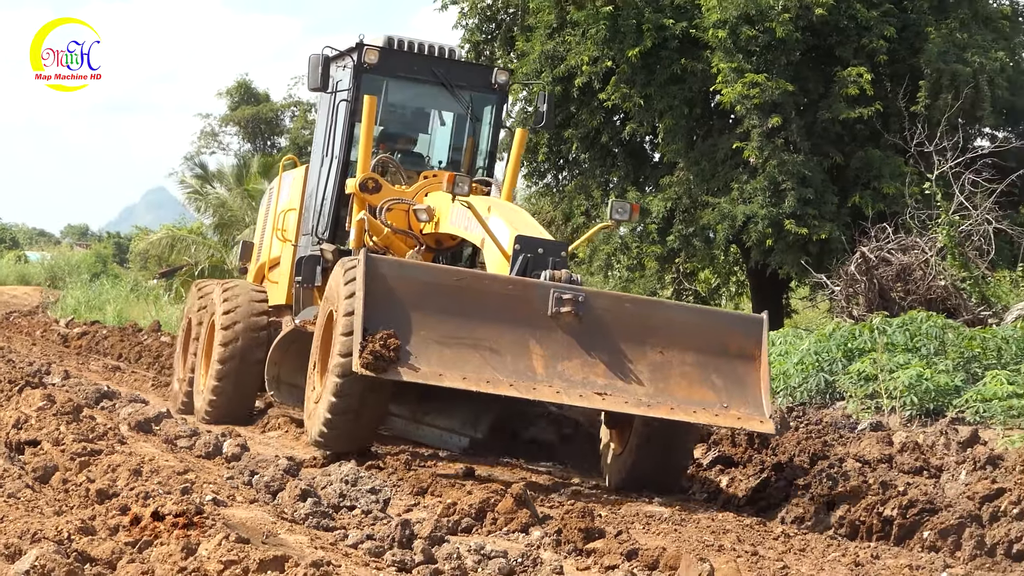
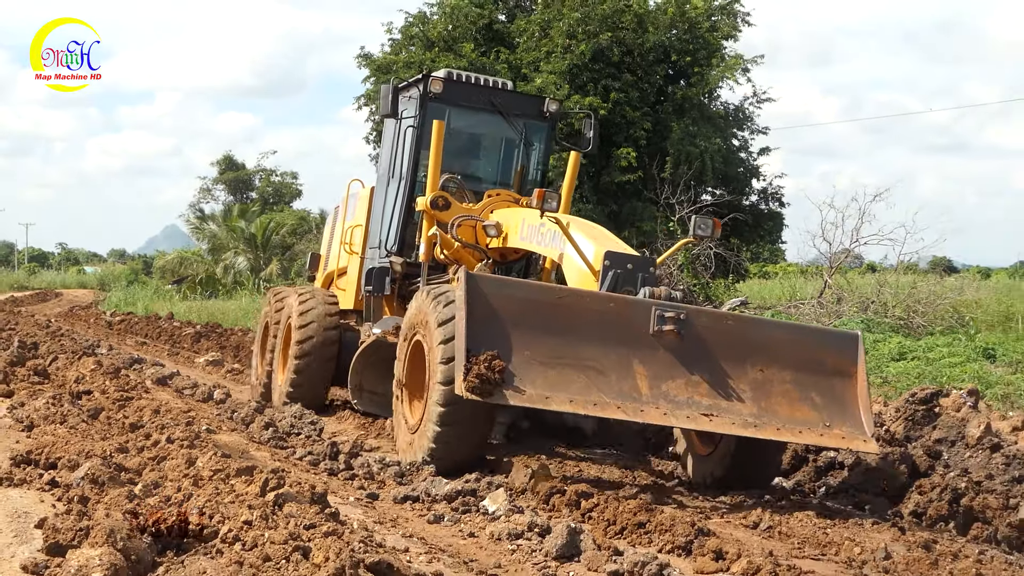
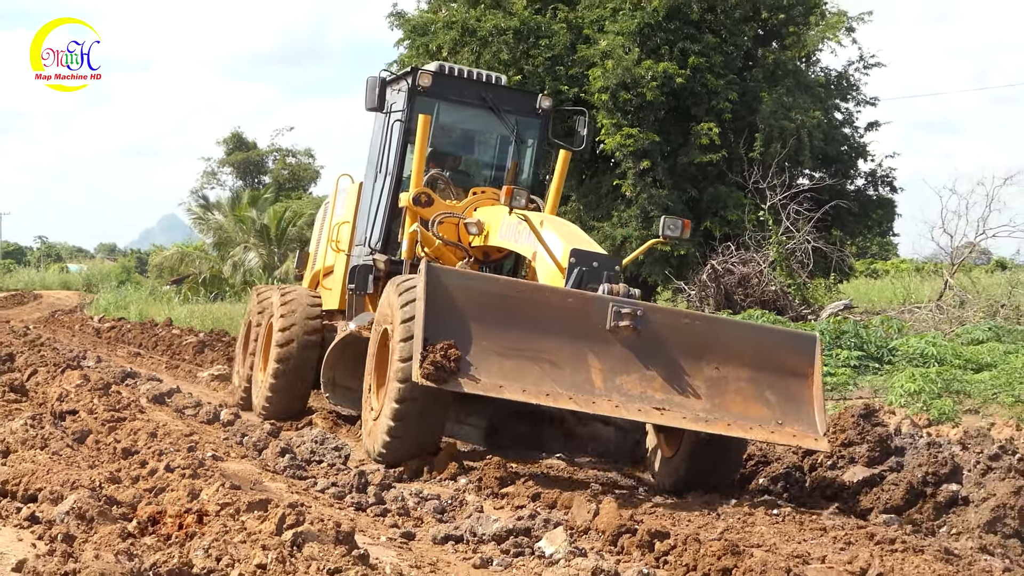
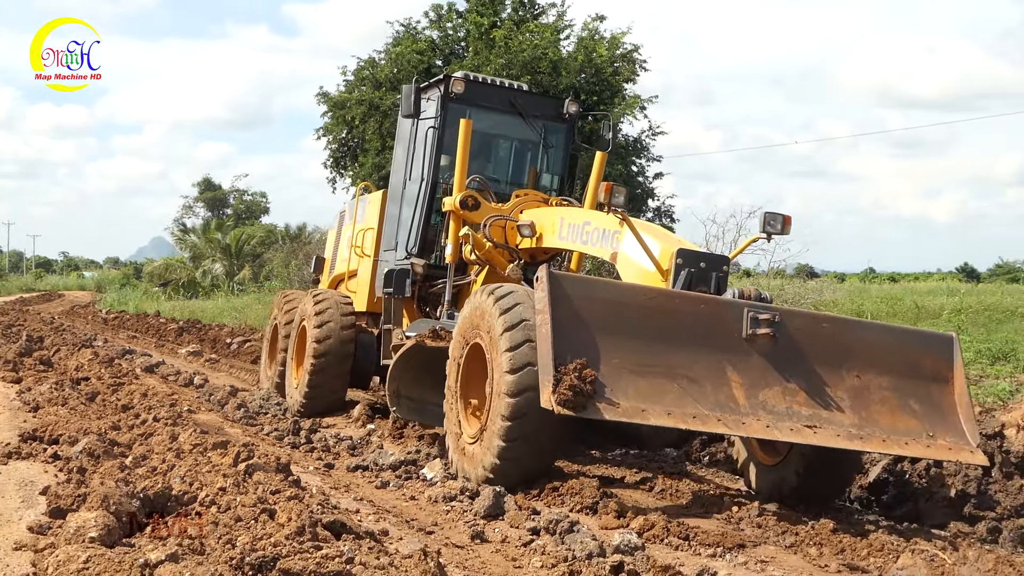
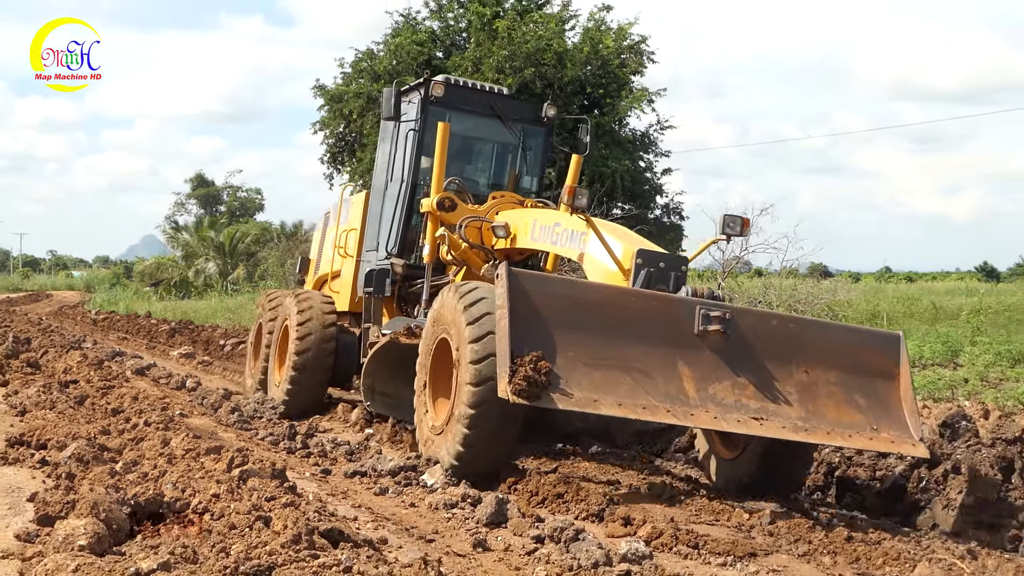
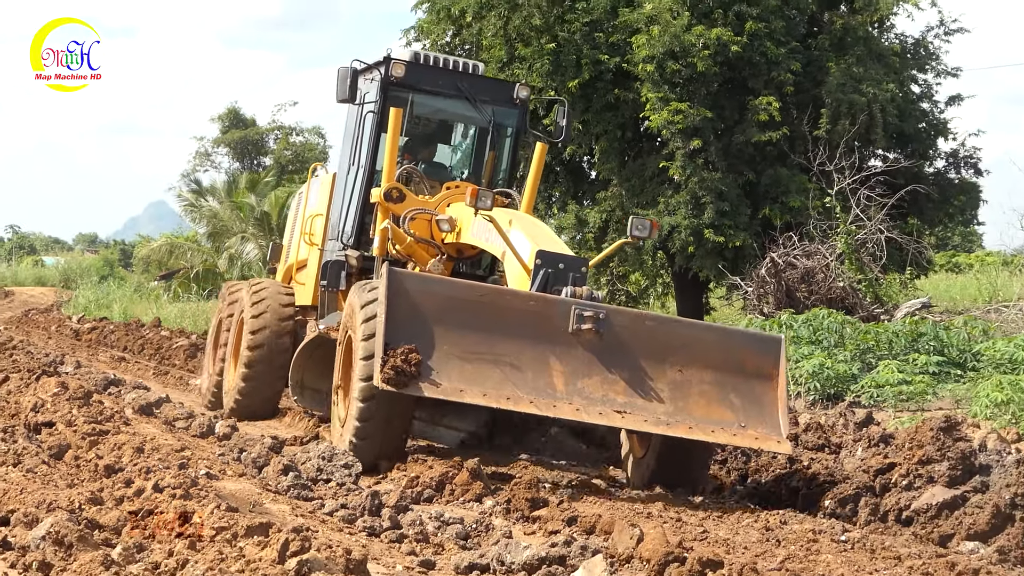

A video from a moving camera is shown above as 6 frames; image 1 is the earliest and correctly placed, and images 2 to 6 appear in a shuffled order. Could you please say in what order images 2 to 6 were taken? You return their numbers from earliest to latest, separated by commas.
6, 3, 2, 5, 4
